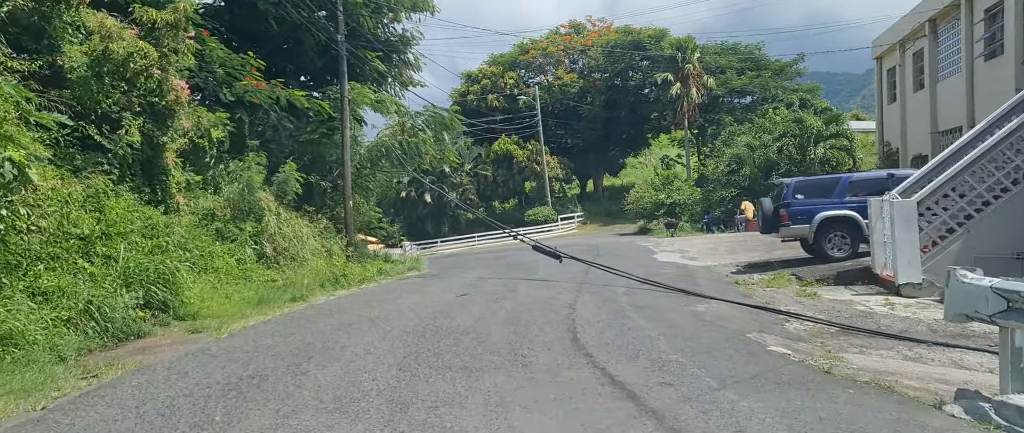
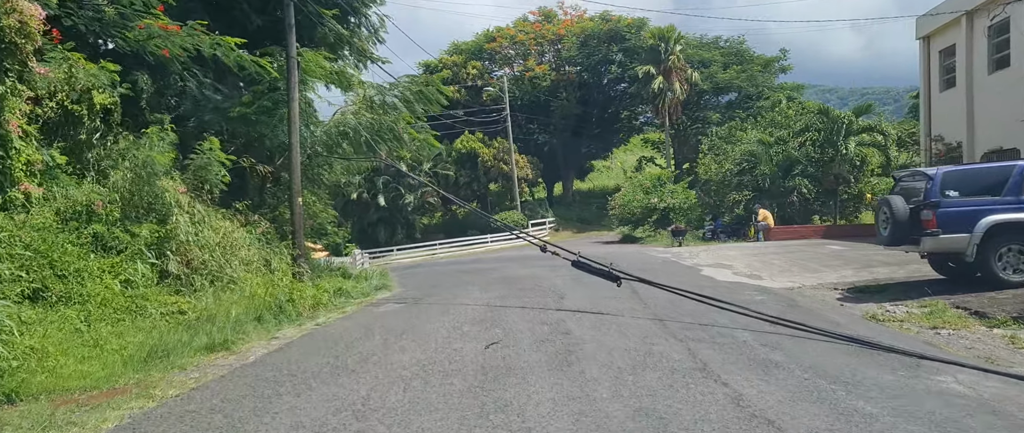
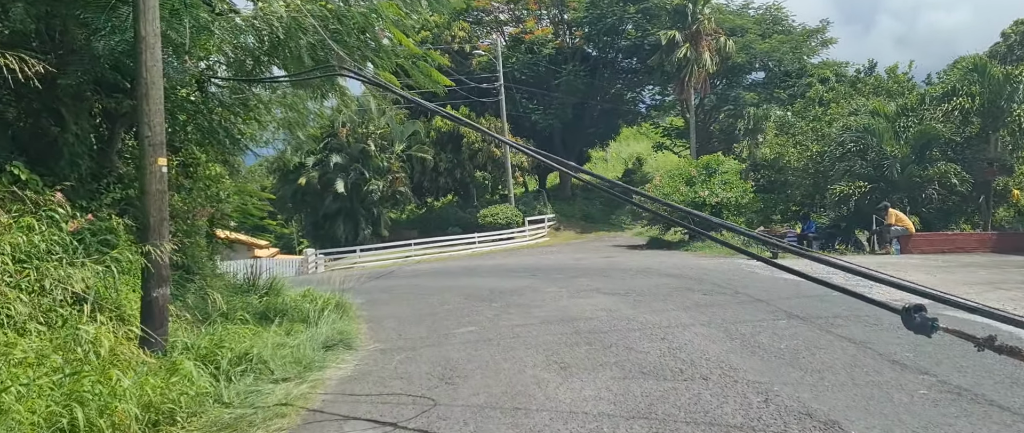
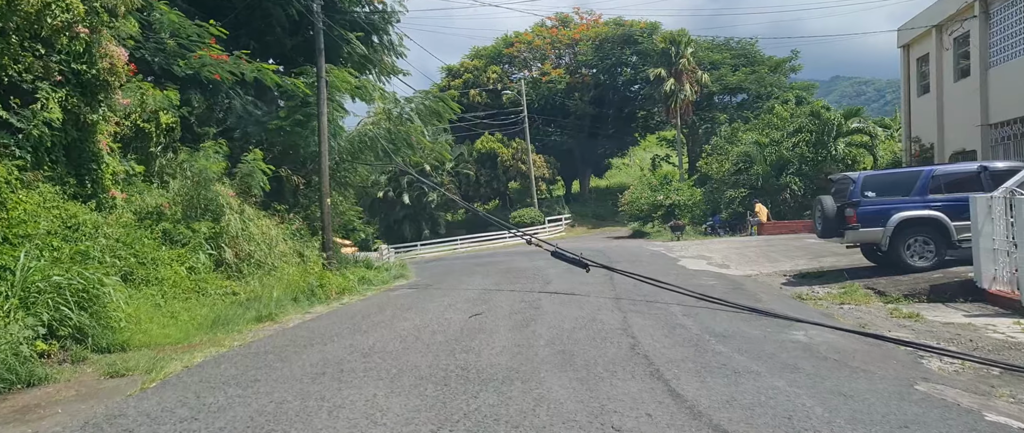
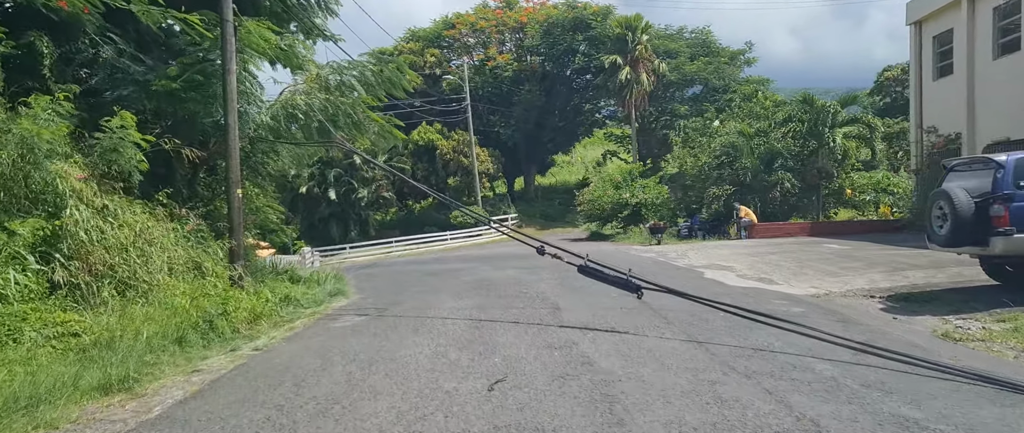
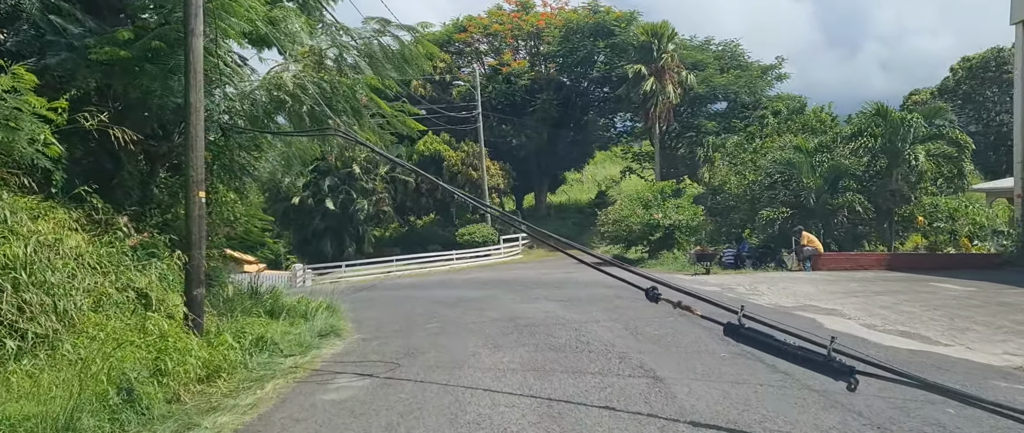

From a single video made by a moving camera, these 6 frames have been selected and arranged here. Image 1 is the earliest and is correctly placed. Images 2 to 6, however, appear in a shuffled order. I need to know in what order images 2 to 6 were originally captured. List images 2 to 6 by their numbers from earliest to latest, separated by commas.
4, 2, 5, 6, 3
